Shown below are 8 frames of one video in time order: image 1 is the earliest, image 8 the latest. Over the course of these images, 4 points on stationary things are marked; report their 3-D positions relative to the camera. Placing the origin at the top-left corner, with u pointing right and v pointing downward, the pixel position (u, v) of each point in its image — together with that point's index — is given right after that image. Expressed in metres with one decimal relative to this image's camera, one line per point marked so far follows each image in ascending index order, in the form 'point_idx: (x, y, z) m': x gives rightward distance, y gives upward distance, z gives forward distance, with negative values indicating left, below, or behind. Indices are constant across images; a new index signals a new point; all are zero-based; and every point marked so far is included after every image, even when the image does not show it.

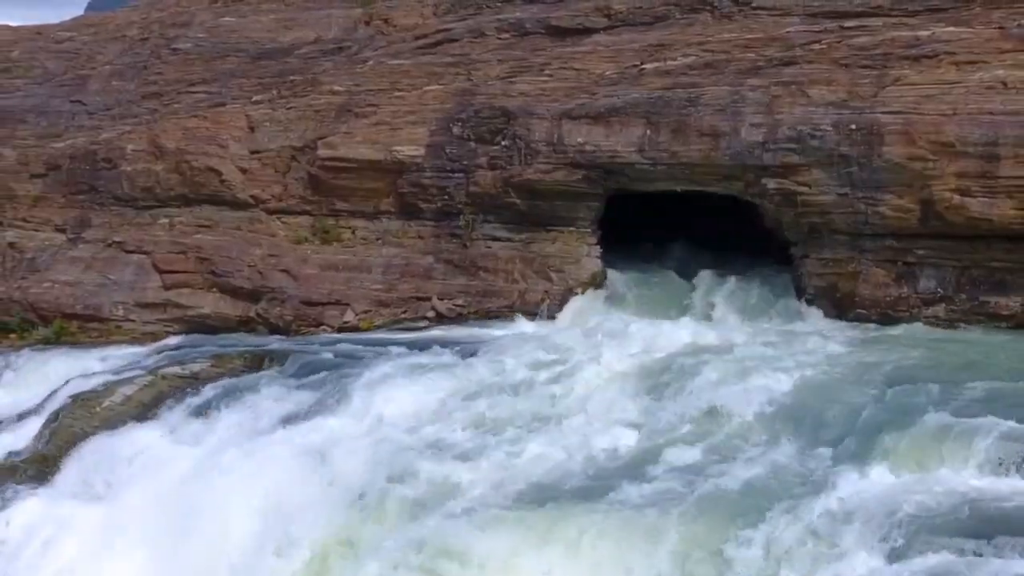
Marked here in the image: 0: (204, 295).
0: (-2.6, 0.0, +10.4) m
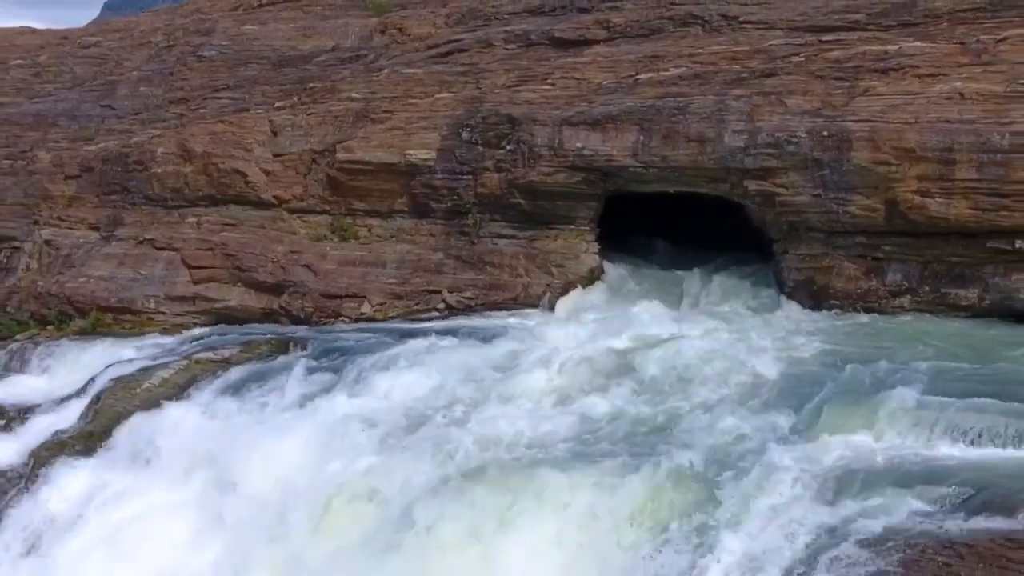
0: (-2.6, 0.0, +11.2) m
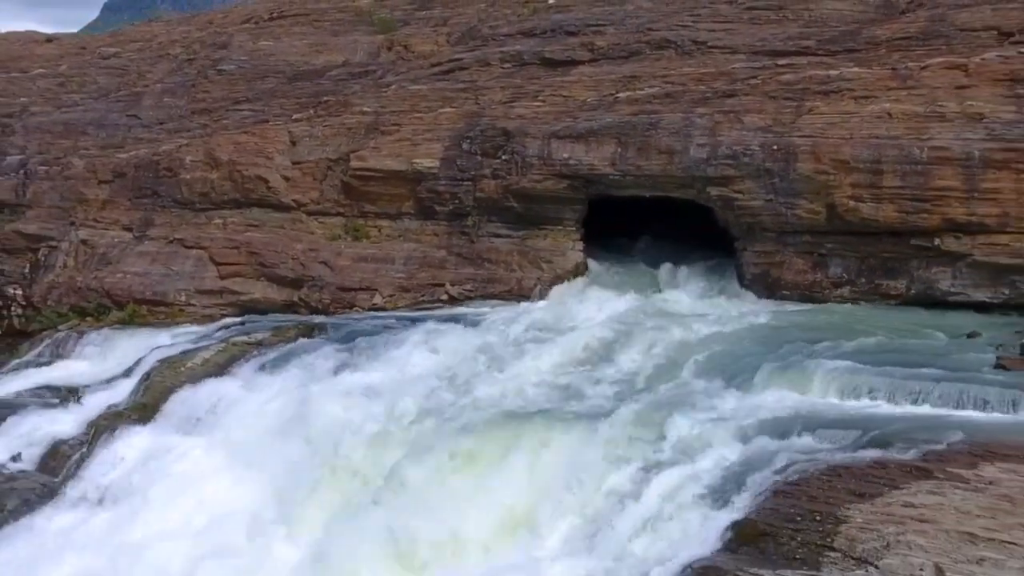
0: (-2.6, +0.1, +12.4) m
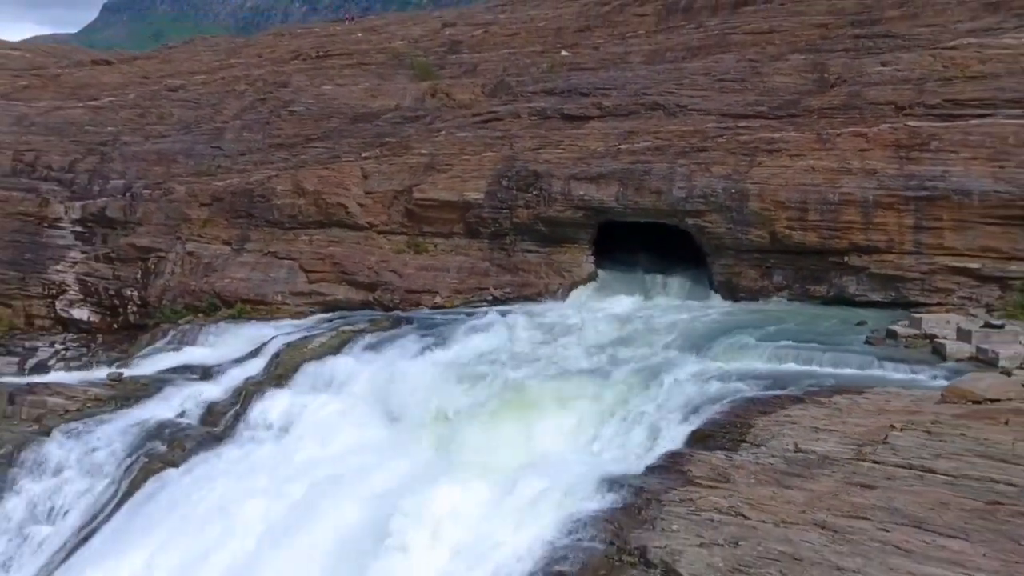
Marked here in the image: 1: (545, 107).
0: (-2.3, 0.0, +16.0) m
1: (+0.4, +2.3, +16.1) m
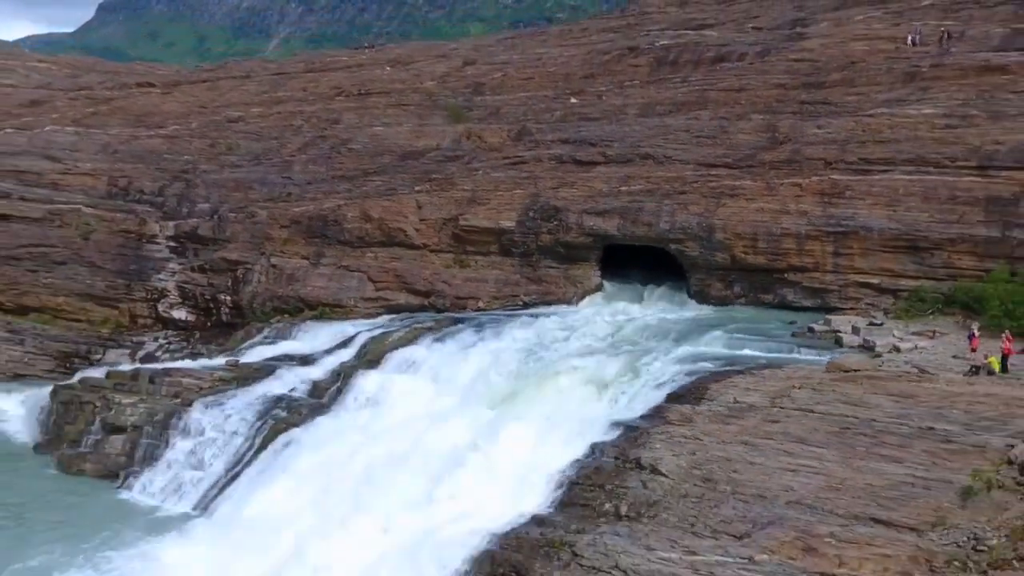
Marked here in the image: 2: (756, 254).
0: (-1.9, -0.1, +20.5) m
1: (+0.8, +2.2, +20.7) m
2: (+3.4, +0.5, +17.0) m
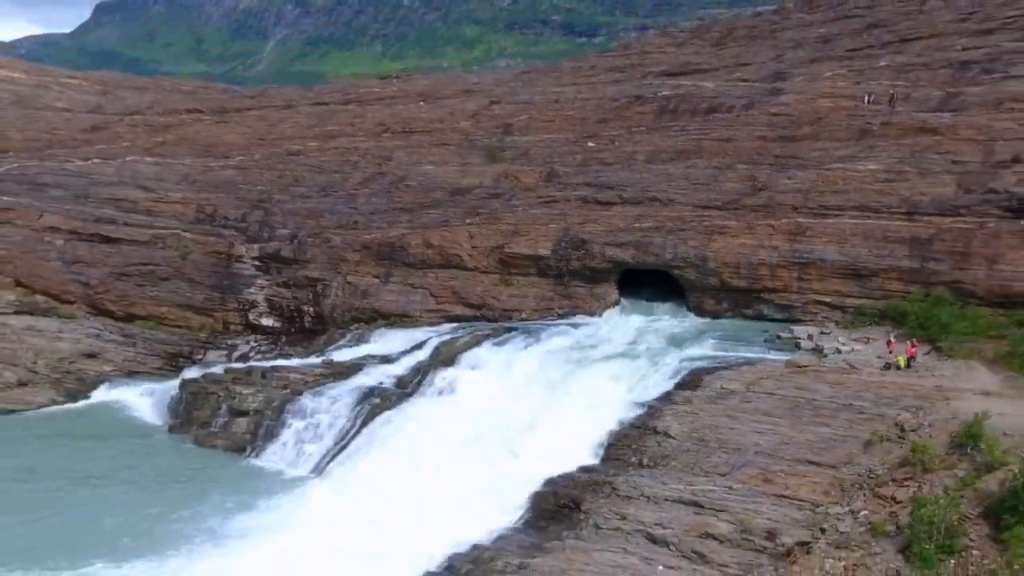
0: (-1.2, -0.4, +25.7) m
1: (+1.5, +1.9, +25.9) m
2: (+4.1, +0.2, +22.3) m
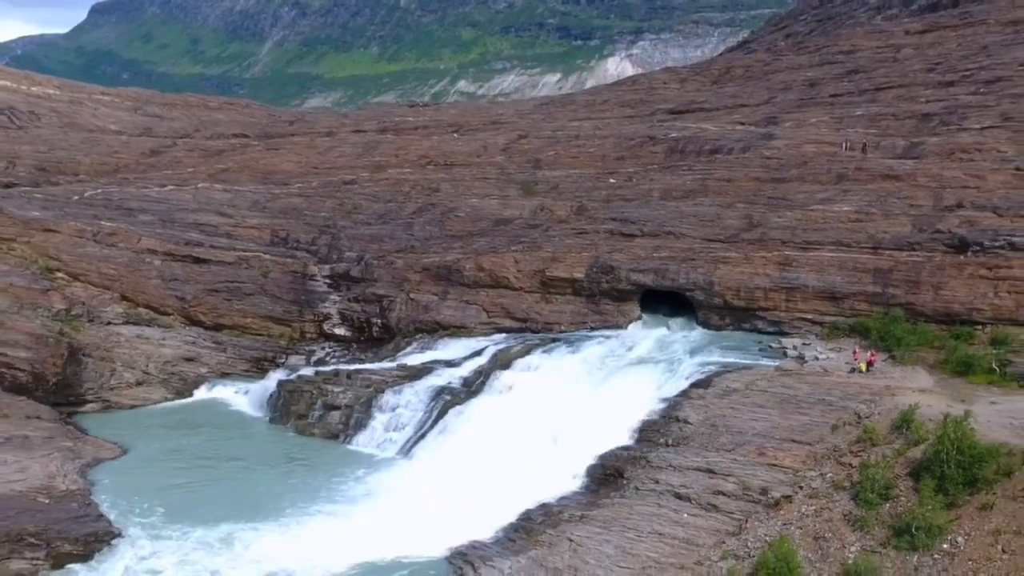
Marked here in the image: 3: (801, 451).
0: (-0.2, -0.8, +31.2) m
1: (+2.5, +1.5, +31.3) m
2: (+5.1, -0.2, +27.7) m
3: (+4.6, -2.6, +19.6) m
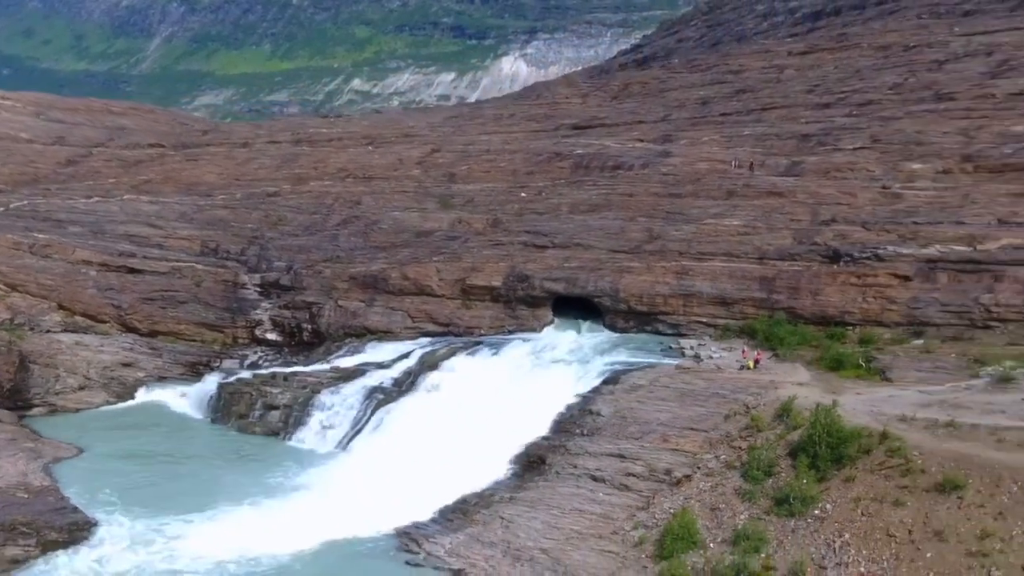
0: (-2.3, -1.0, +34.0) m
1: (+0.4, +1.3, +34.4) m
2: (+3.3, -0.4, +31.0) m
3: (+3.4, -2.8, +22.8) m
